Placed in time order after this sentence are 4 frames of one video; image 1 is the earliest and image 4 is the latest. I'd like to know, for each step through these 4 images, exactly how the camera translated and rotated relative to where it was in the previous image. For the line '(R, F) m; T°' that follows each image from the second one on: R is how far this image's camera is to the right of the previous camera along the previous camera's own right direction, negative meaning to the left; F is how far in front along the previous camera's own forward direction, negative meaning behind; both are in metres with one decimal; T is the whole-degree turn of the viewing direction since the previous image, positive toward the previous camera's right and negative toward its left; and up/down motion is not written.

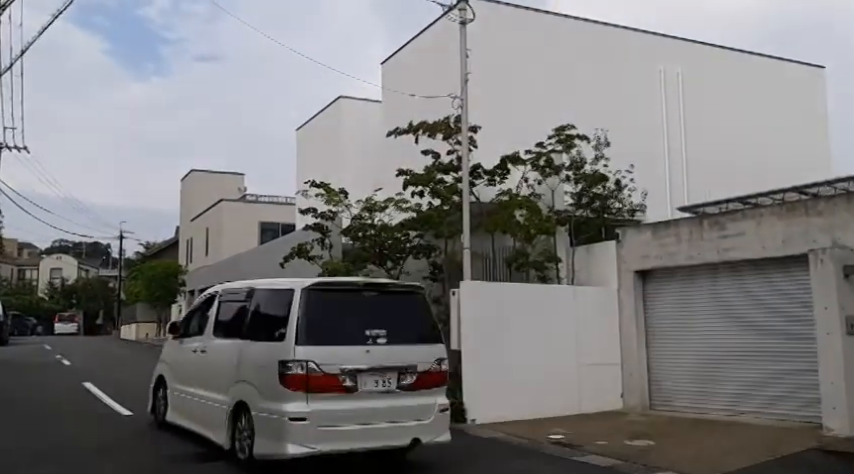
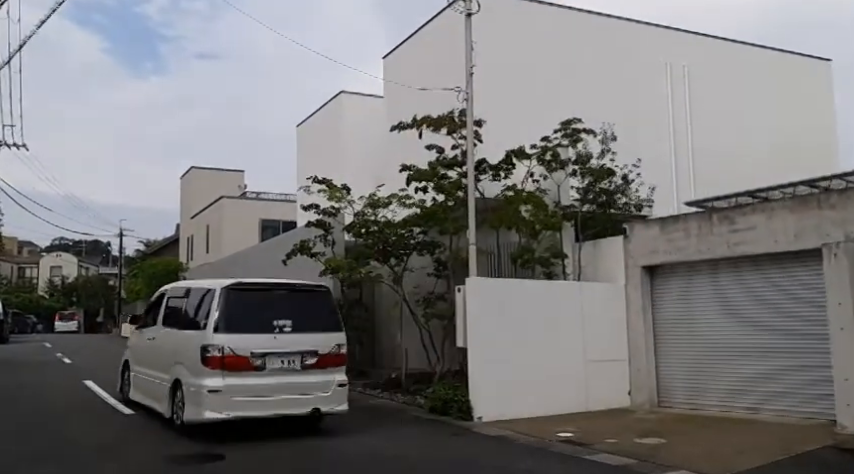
(-0.1, +0.2) m; 0°
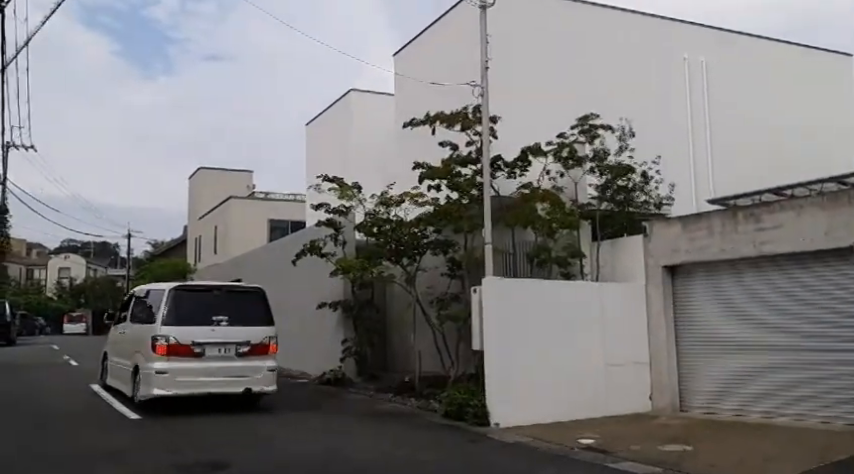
(-0.1, +0.4) m; -1°
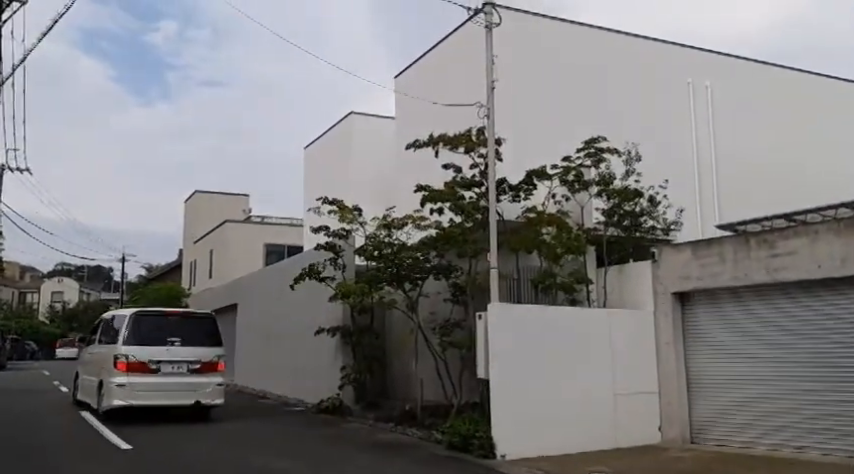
(-0.1, +0.3) m; 0°
